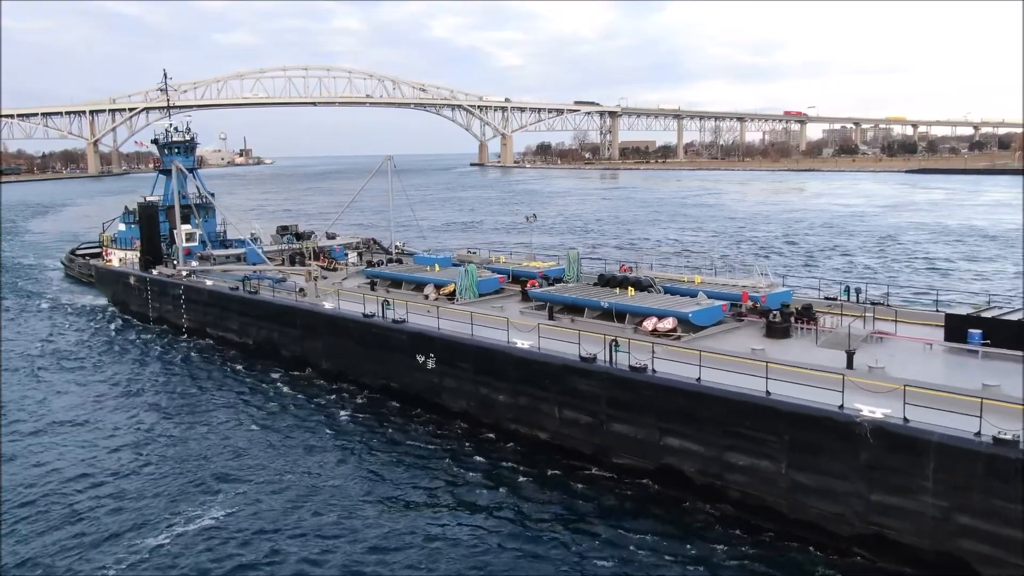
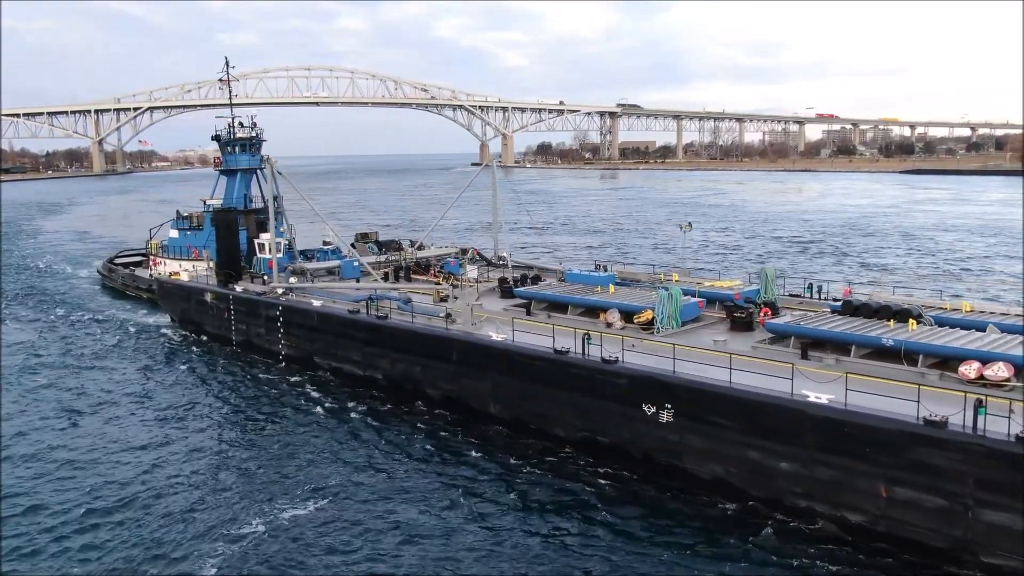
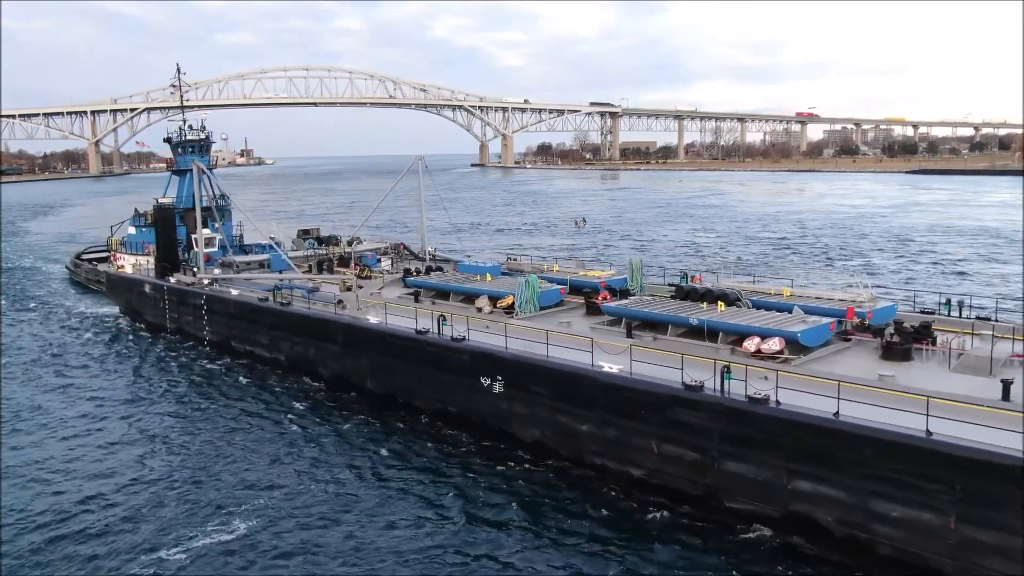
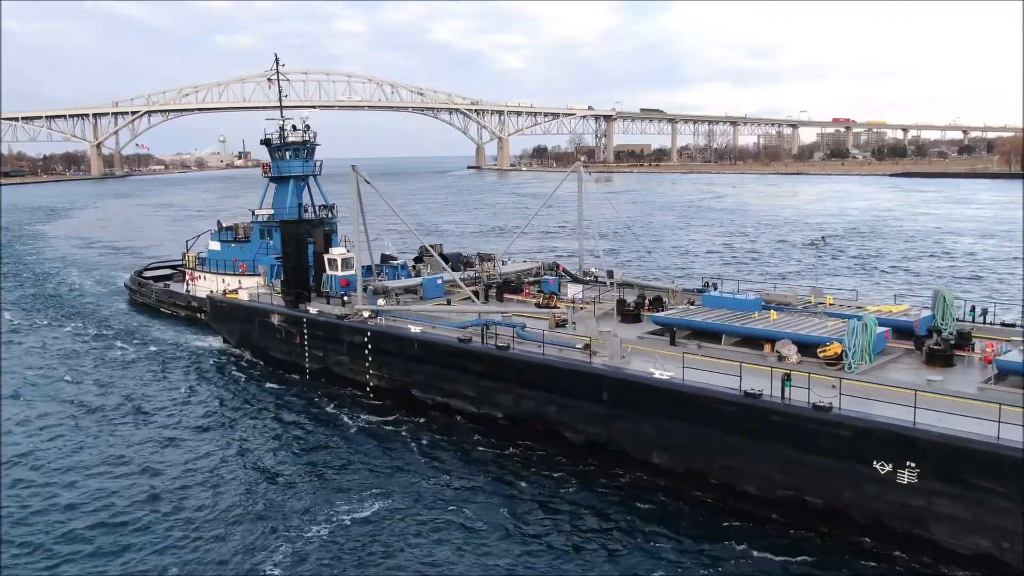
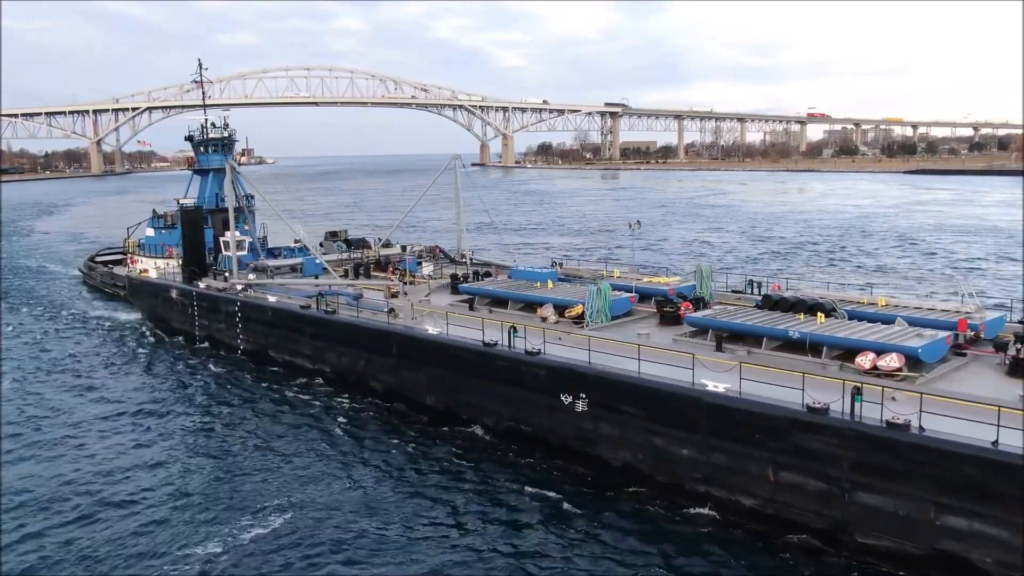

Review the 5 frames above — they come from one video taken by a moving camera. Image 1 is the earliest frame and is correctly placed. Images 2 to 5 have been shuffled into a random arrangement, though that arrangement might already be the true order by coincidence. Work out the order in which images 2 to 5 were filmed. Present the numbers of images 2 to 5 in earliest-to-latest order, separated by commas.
3, 5, 2, 4
